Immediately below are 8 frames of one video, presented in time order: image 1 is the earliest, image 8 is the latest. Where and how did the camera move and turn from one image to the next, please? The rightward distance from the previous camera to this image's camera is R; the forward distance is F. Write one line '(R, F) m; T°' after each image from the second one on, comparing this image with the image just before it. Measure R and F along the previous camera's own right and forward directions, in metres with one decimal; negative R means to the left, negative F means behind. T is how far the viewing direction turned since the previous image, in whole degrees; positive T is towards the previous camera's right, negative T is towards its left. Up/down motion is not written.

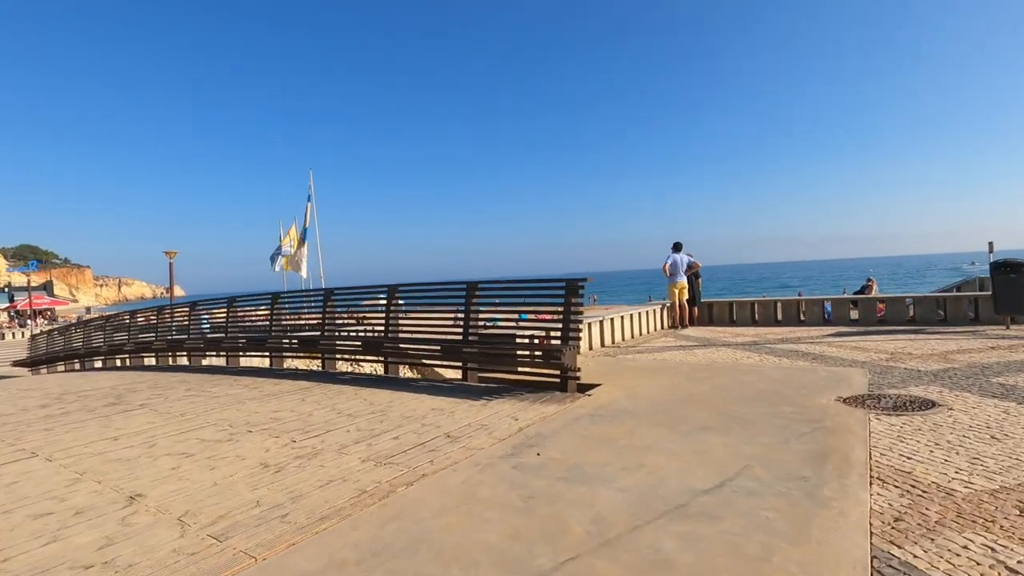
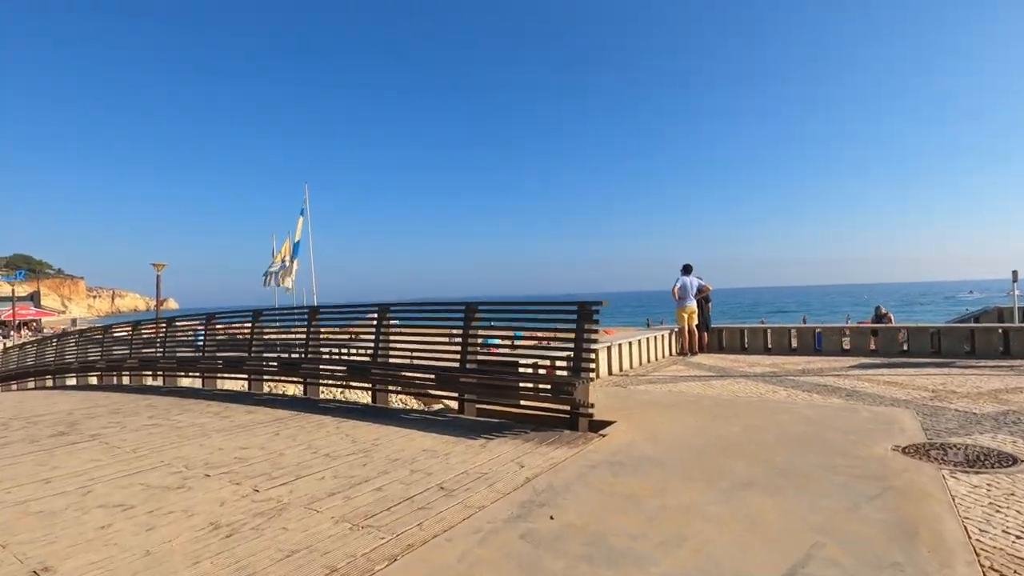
(-0.1, +0.7) m; 0°
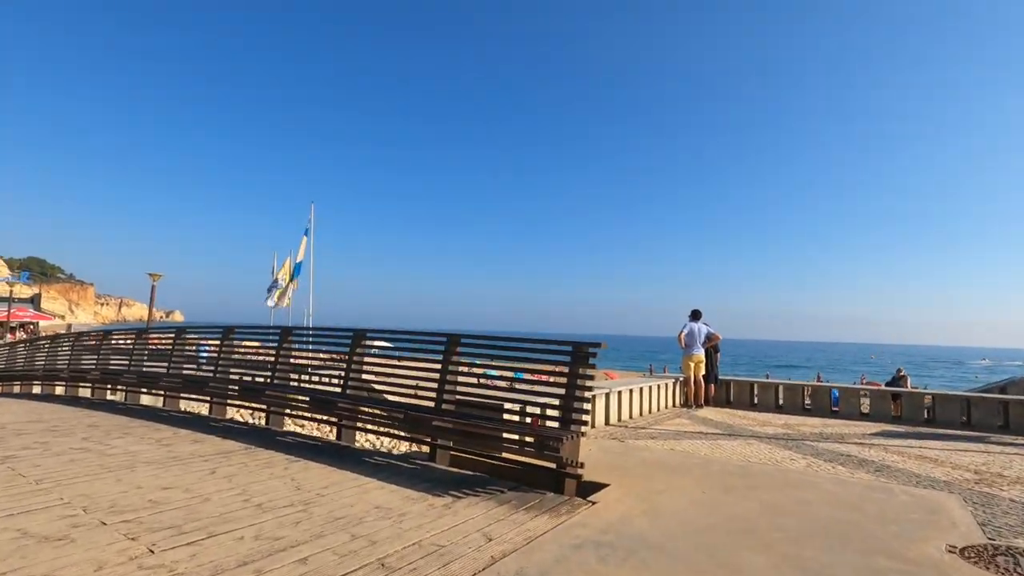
(+0.2, +0.7) m; -1°
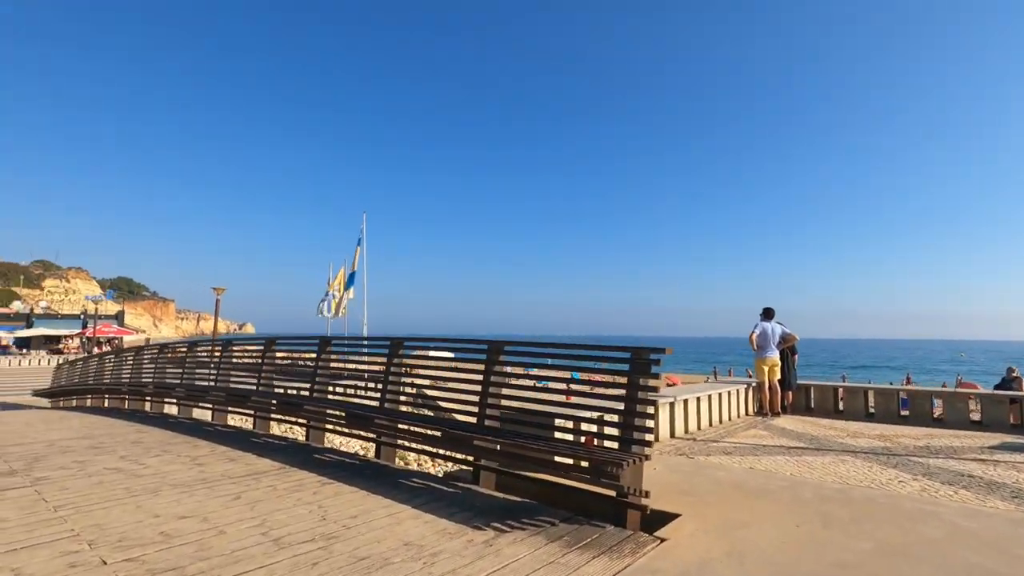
(+0.1, +0.6) m; -6°
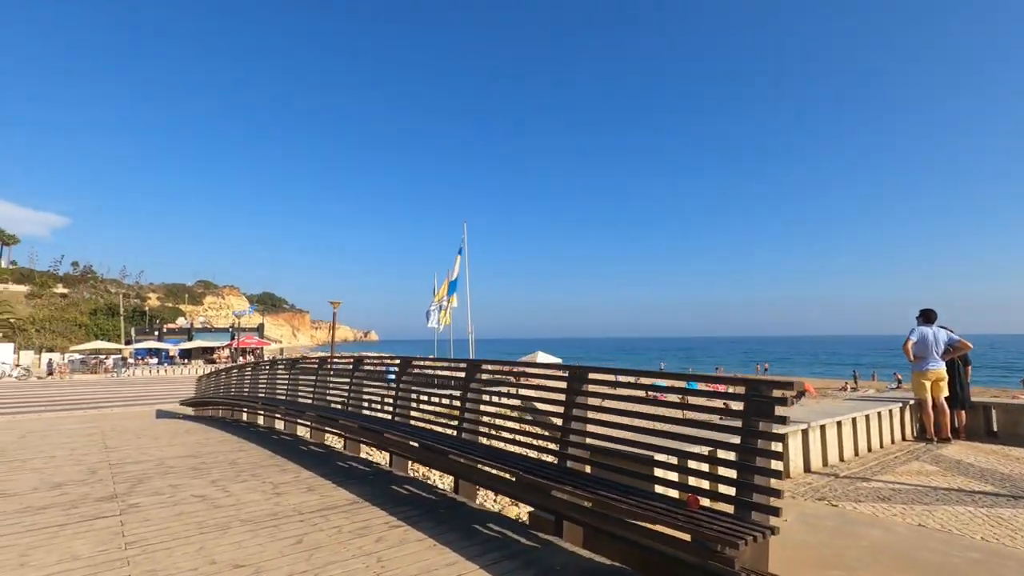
(+0.2, +0.7) m; -11°
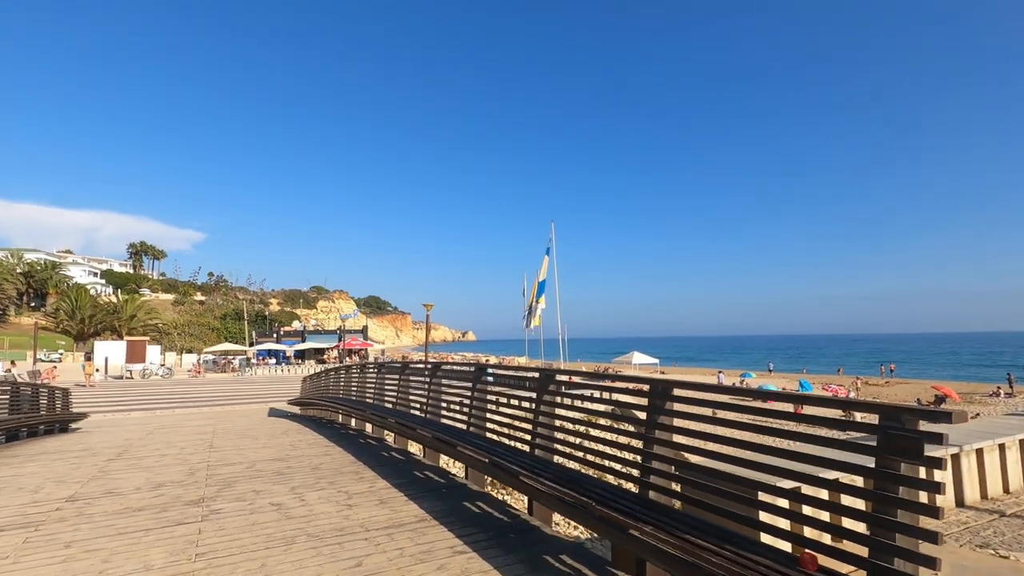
(+0.2, +0.5) m; -10°
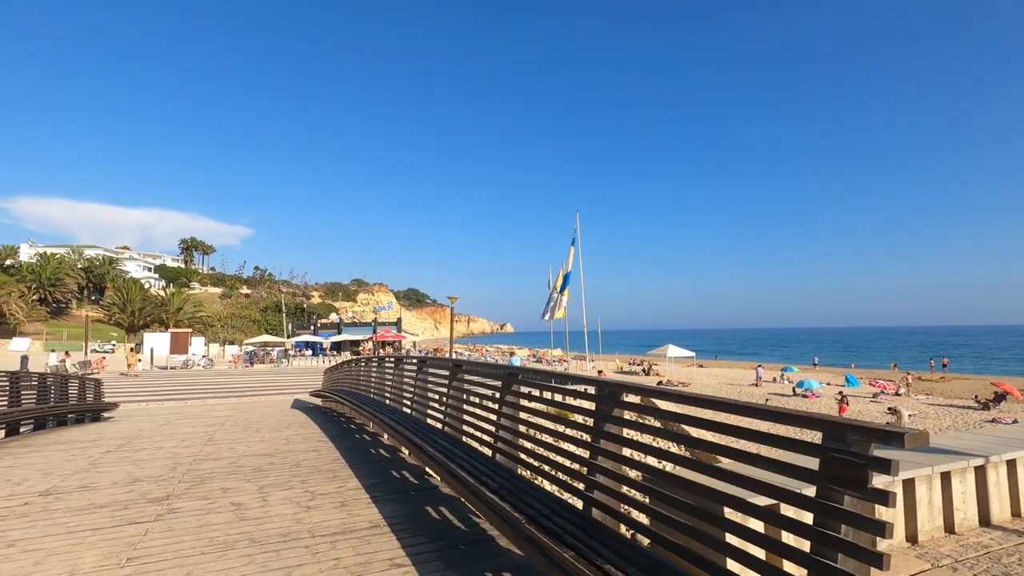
(+0.7, +0.4) m; -4°
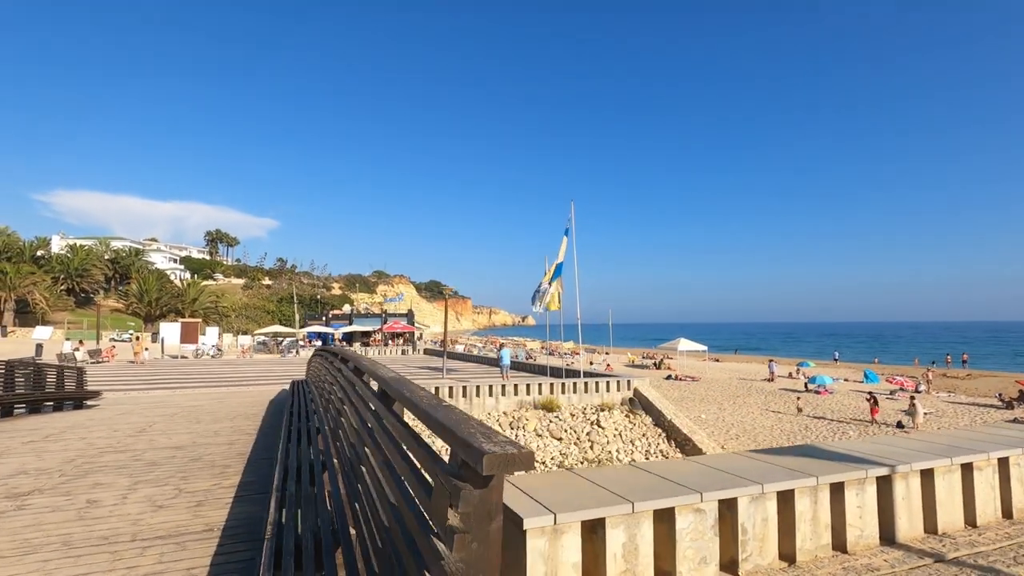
(+1.4, +0.5) m; -2°
